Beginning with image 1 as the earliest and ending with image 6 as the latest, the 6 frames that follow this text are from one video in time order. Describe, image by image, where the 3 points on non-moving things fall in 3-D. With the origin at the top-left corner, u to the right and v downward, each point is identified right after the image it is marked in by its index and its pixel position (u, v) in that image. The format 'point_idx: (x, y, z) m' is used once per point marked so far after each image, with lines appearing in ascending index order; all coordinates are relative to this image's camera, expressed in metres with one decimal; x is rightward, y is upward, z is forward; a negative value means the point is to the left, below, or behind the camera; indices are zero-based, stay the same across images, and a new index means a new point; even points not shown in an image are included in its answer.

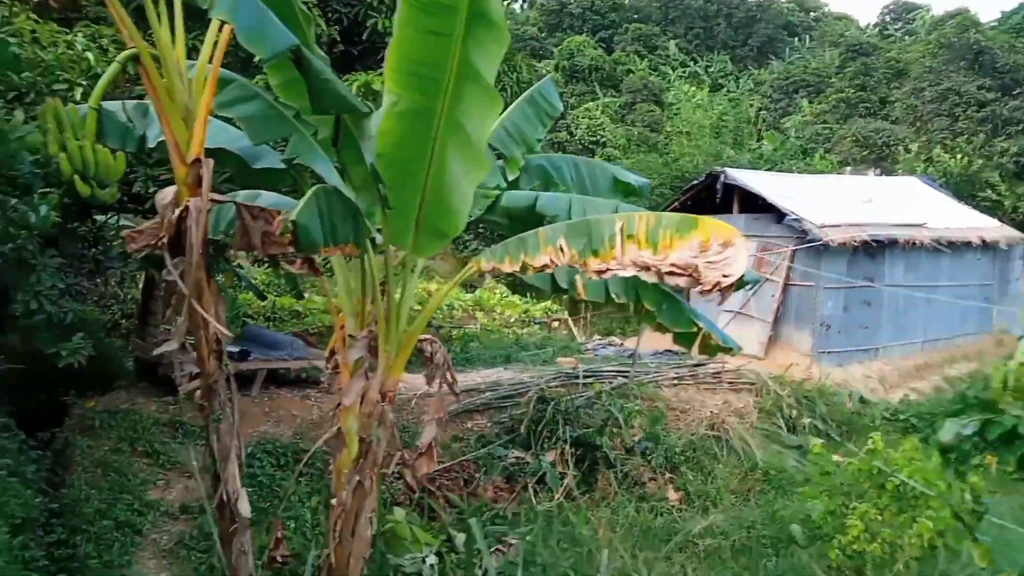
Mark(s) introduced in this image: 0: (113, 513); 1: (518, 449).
0: (-2.0, -1.1, +5.6) m
1: (0.0, -1.0, +6.6) m
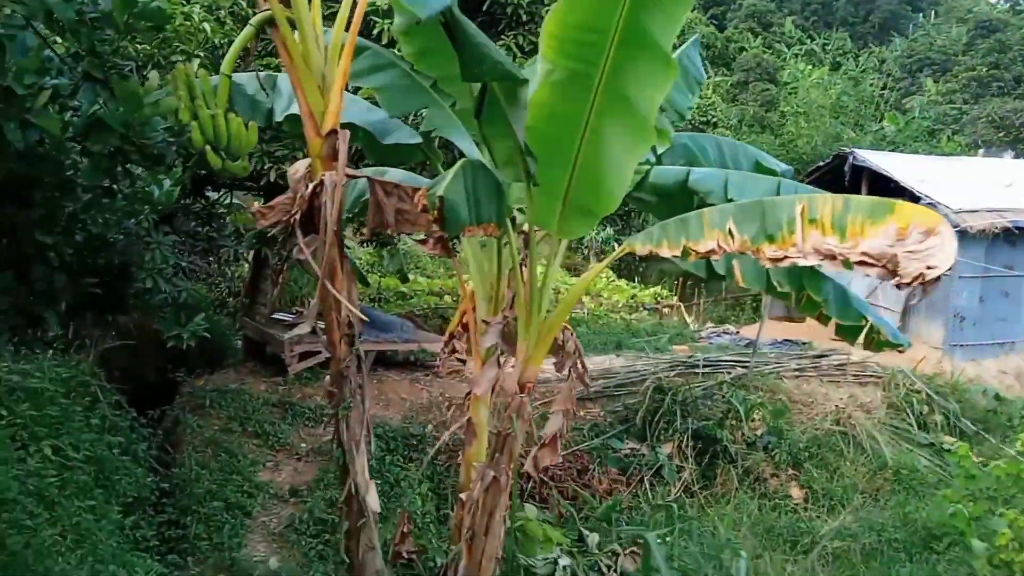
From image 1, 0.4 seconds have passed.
0: (-1.4, -1.0, +5.5) m
1: (+0.7, -0.9, +6.4) m
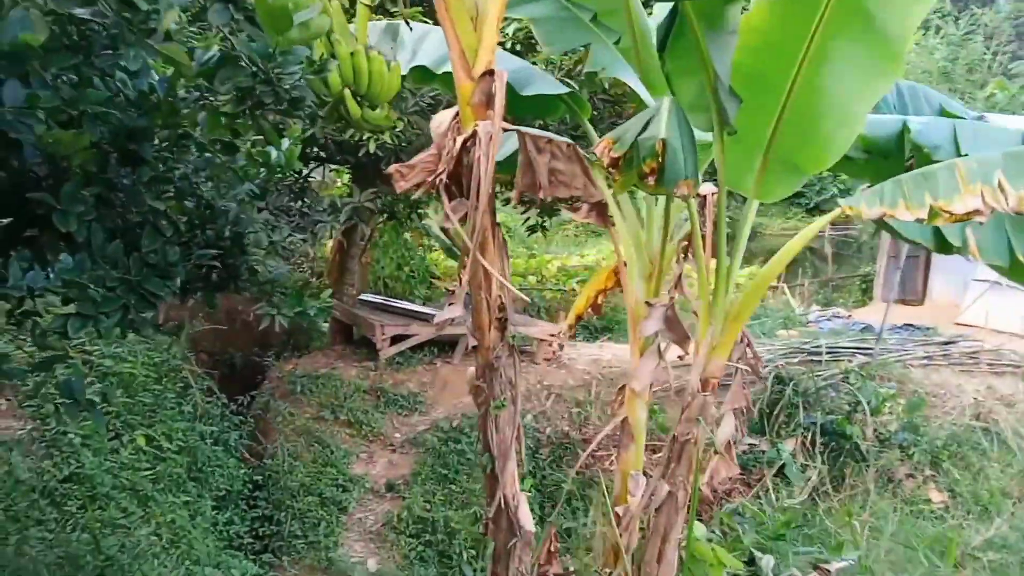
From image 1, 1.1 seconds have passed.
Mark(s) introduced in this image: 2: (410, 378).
0: (-0.9, -0.9, +5.1) m
1: (+1.3, -0.8, +5.8) m
2: (-0.6, -0.6, +6.6) m
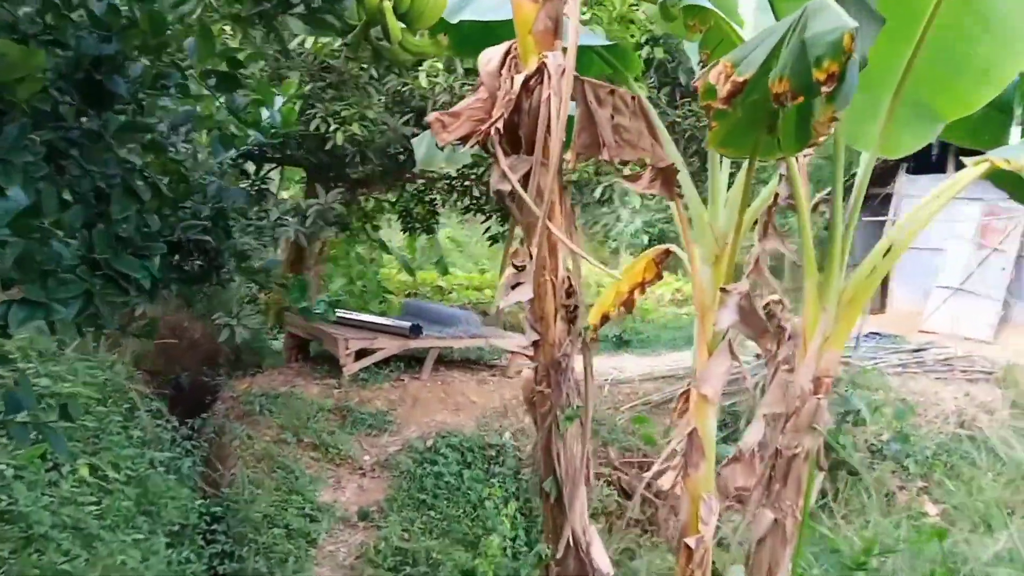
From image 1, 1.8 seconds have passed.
0: (-1.0, -1.0, +4.6) m
1: (+1.2, -0.8, +5.4) m
2: (-0.7, -0.6, +6.0) m
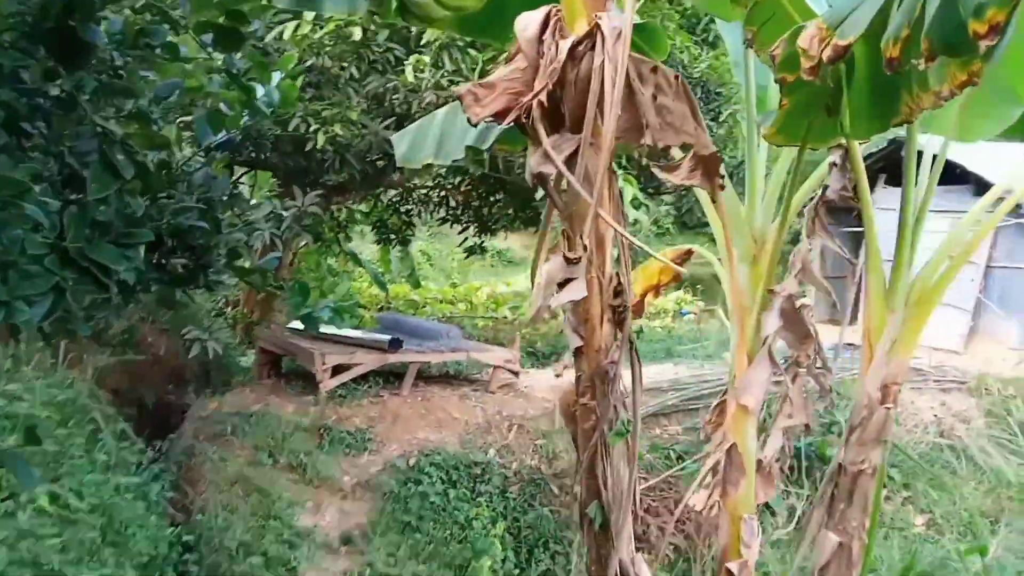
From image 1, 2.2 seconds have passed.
0: (-1.0, -1.0, +4.3) m
1: (+1.1, -0.8, +5.3) m
2: (-0.8, -0.7, +5.8) m
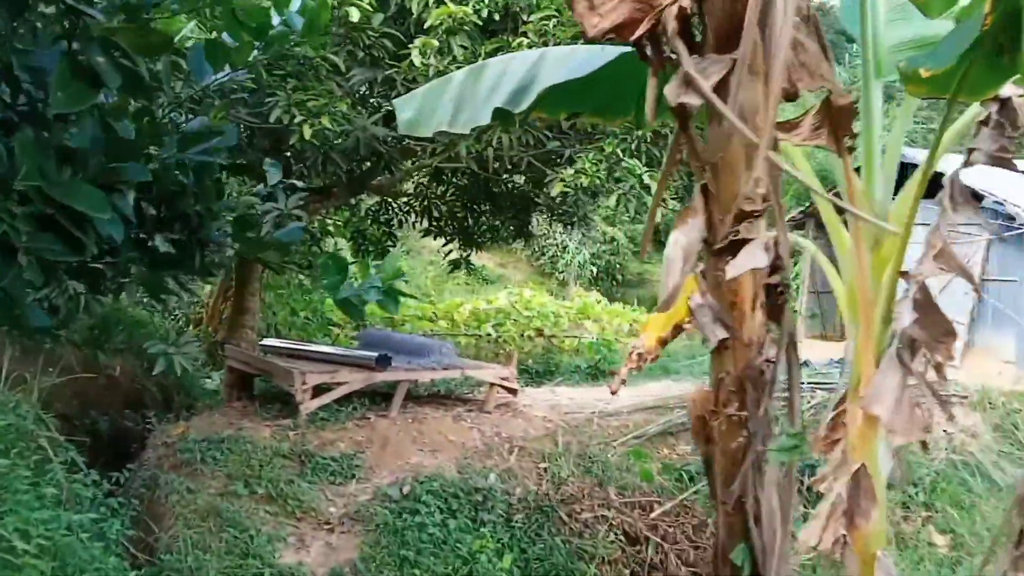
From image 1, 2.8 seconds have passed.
0: (-0.9, -1.1, +3.8) m
1: (+1.1, -0.8, +4.8) m
2: (-0.8, -0.8, +5.3) m
